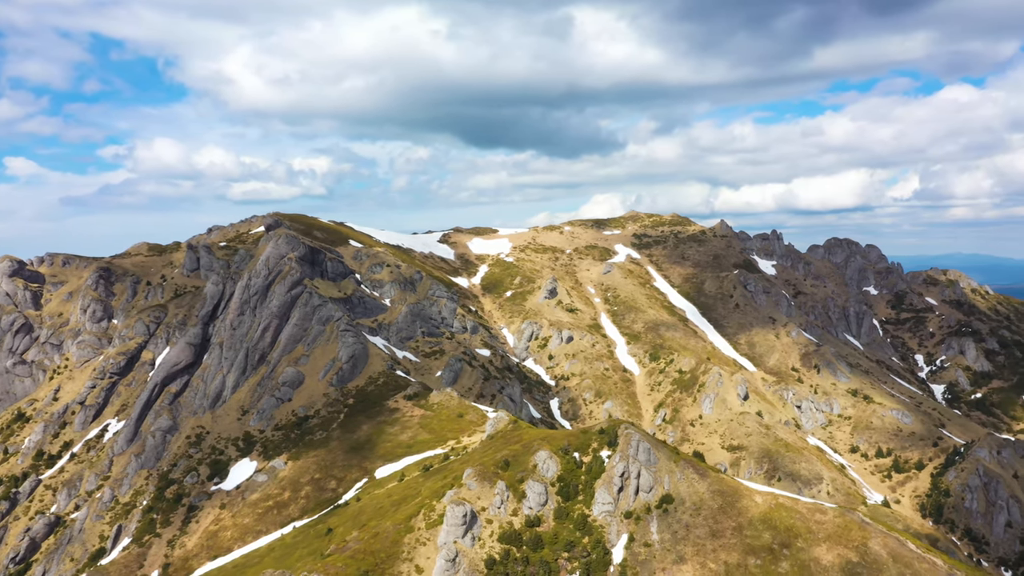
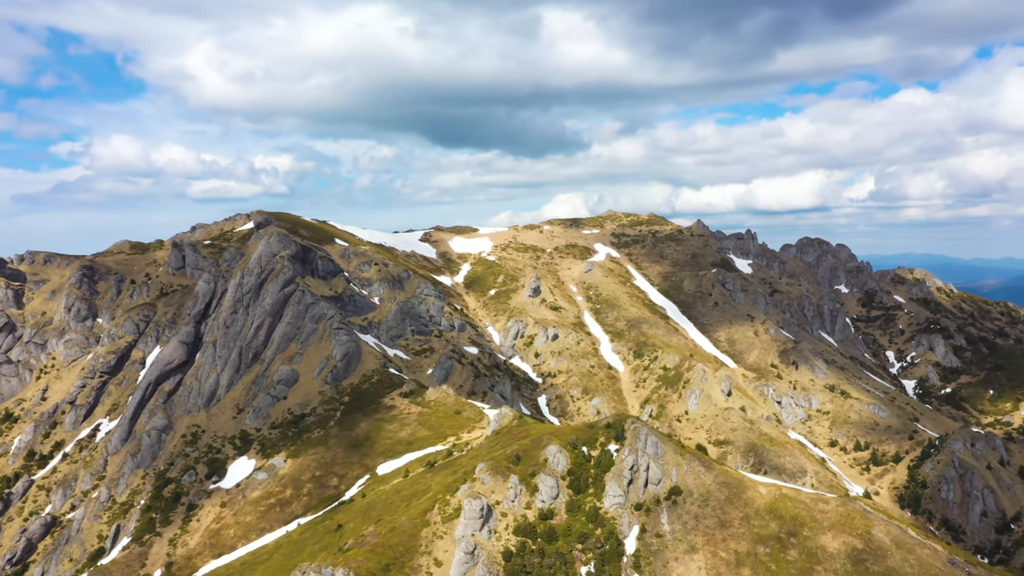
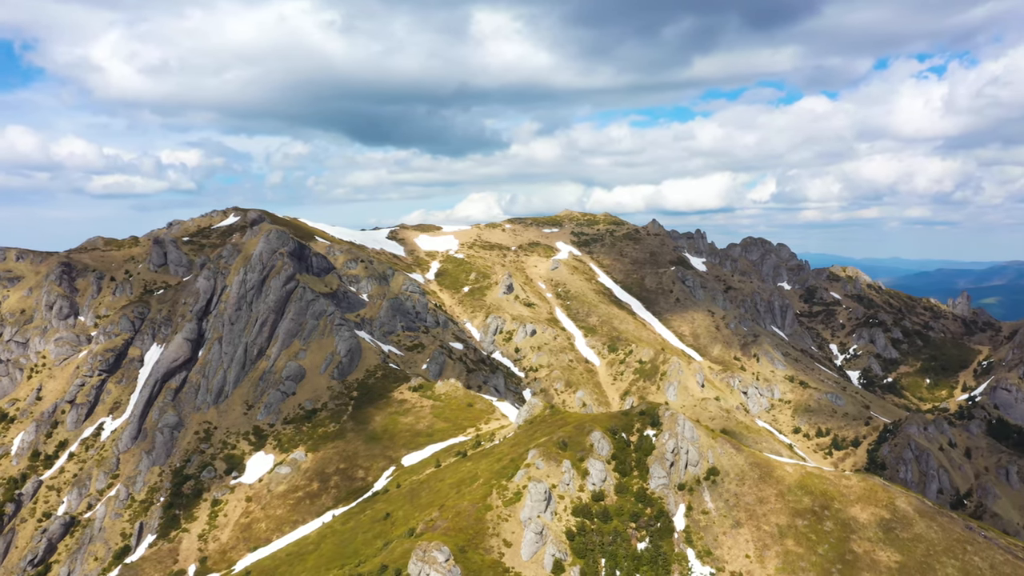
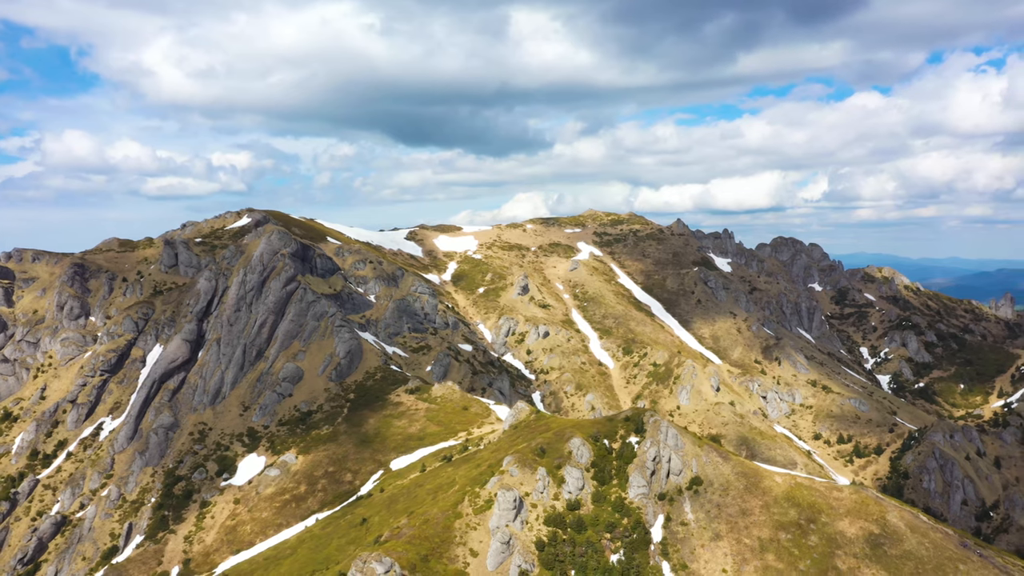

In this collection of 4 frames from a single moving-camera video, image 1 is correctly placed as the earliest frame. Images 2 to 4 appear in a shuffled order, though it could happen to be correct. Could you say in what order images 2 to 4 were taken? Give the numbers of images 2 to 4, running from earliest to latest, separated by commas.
2, 4, 3
